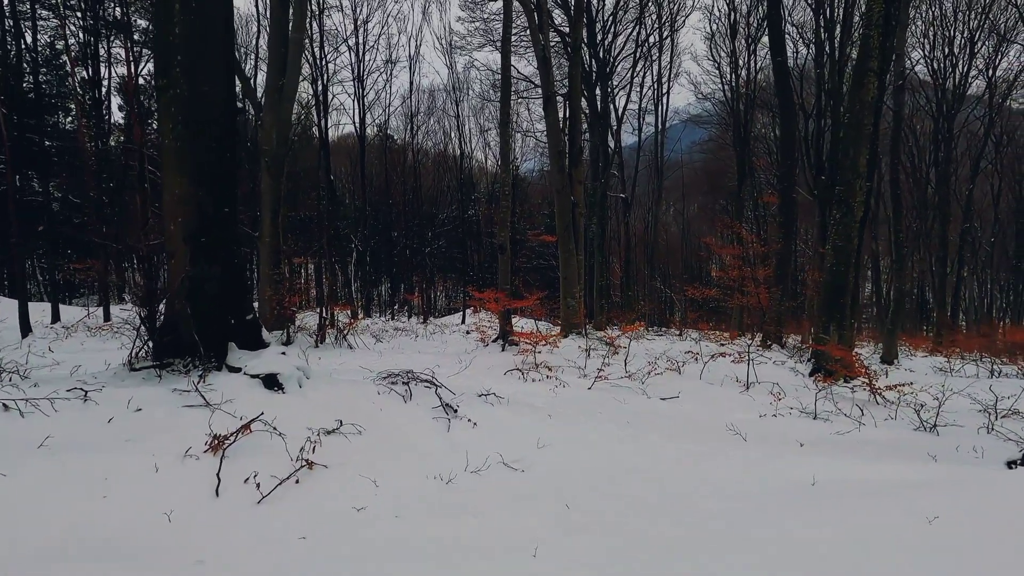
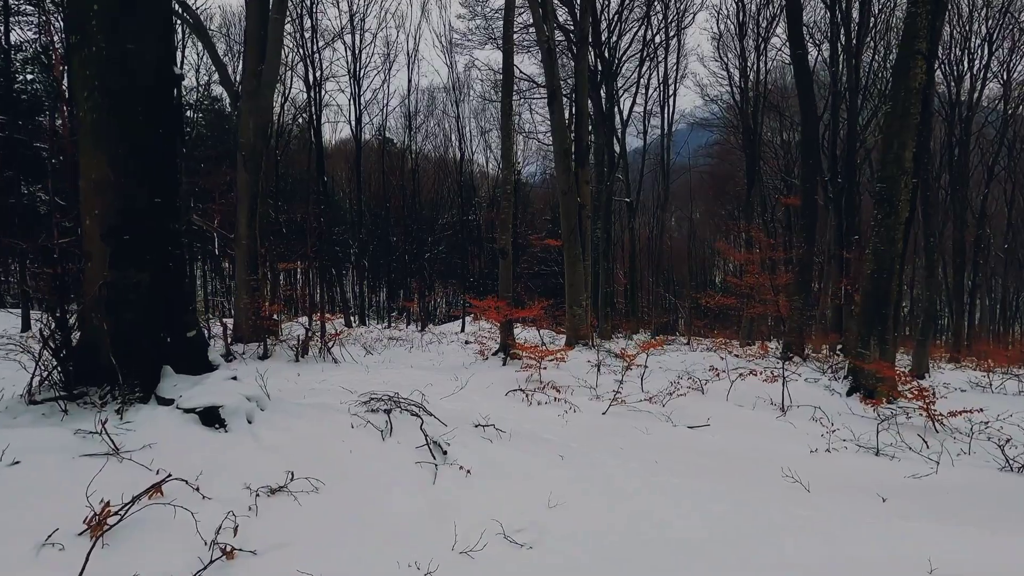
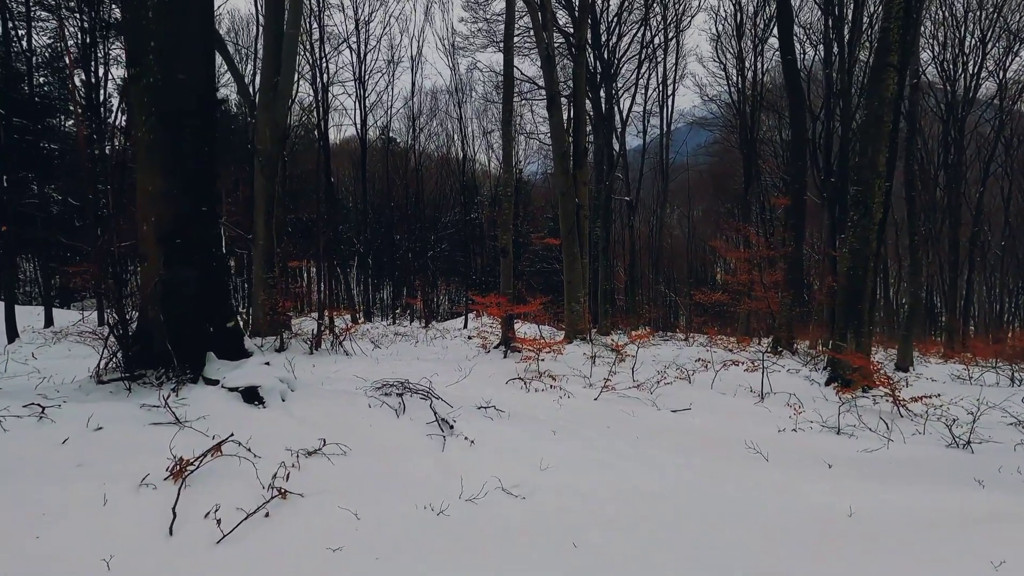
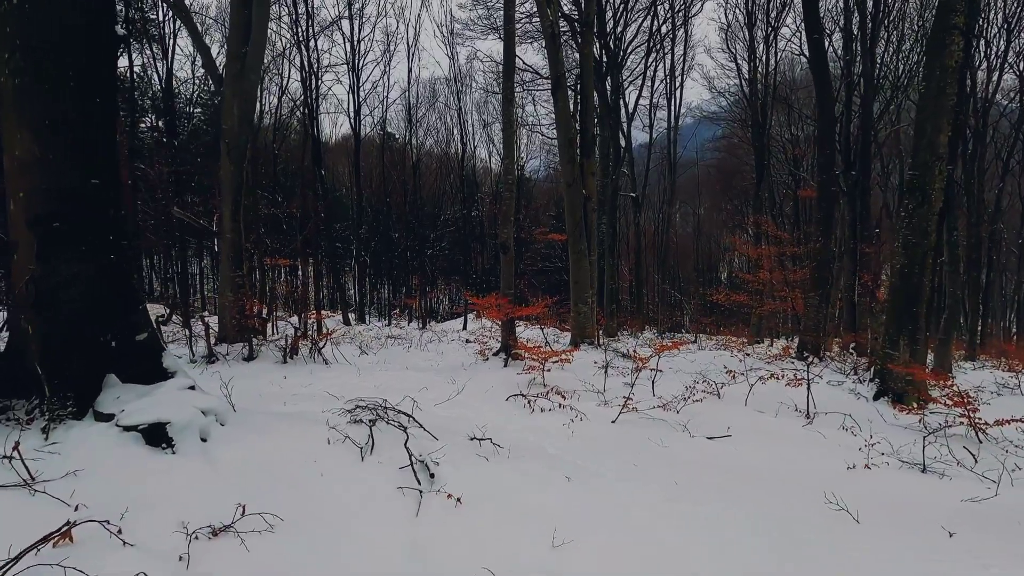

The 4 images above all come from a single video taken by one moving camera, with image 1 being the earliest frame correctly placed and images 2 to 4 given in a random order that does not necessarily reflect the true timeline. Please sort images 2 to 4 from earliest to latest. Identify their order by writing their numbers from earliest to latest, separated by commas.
3, 2, 4
